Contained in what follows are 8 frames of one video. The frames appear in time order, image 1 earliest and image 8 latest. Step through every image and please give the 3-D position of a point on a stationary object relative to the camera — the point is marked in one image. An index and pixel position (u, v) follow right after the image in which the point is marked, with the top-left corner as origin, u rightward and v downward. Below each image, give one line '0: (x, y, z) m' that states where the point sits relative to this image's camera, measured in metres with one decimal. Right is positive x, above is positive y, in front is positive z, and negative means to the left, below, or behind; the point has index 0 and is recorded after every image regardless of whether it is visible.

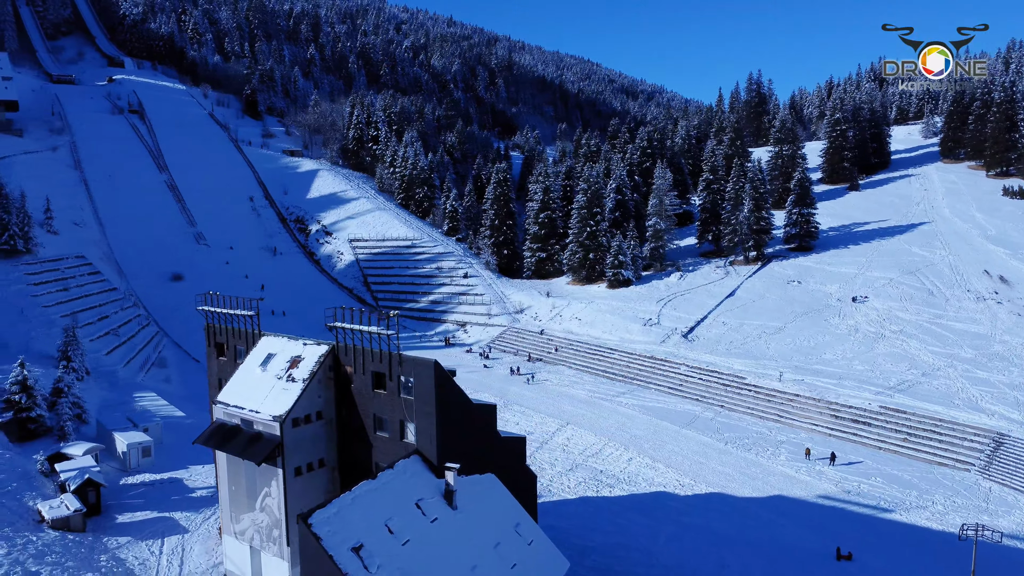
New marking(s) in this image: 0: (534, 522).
0: (+0.4, -4.1, +13.9) m
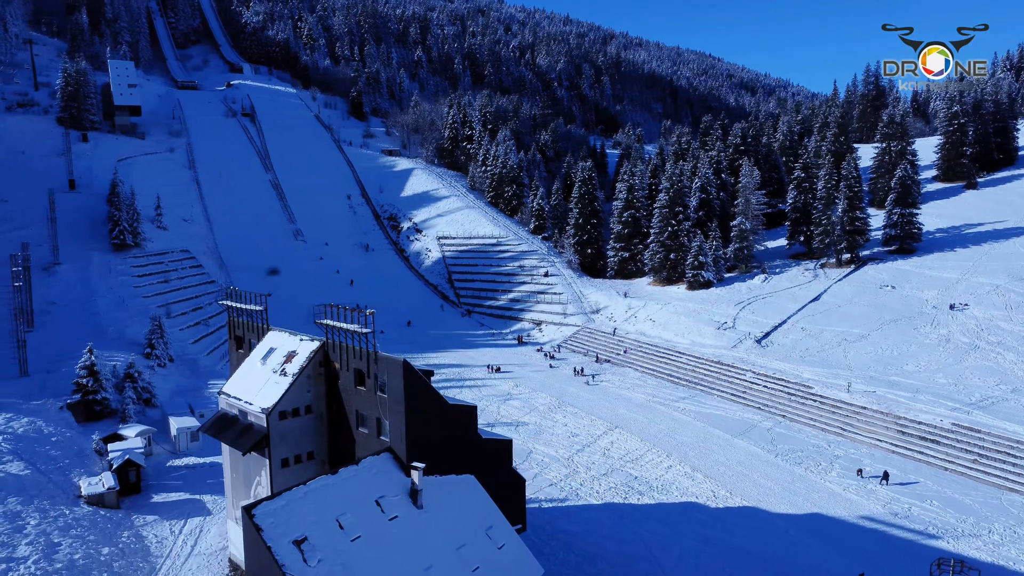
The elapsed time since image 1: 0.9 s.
0: (0.0, -4.1, +13.7) m
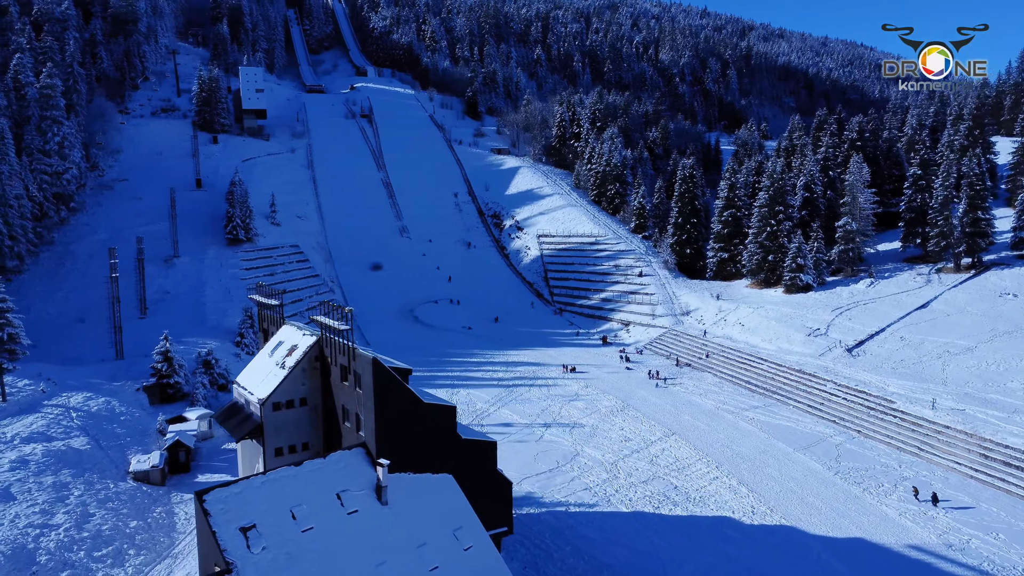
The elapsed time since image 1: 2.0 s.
0: (-0.5, -4.1, +13.6) m
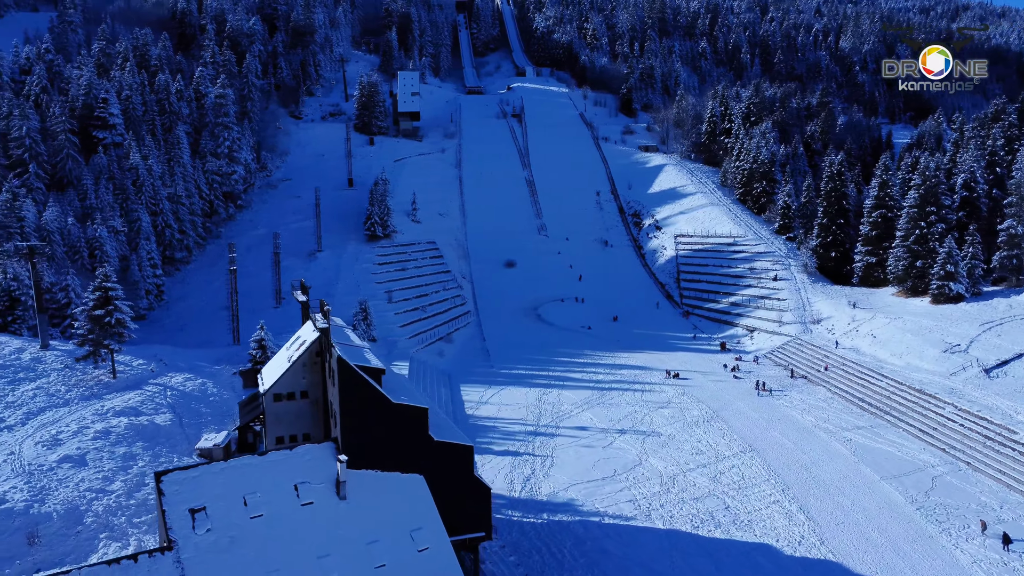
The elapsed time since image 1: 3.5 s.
0: (-1.2, -4.1, +13.7) m
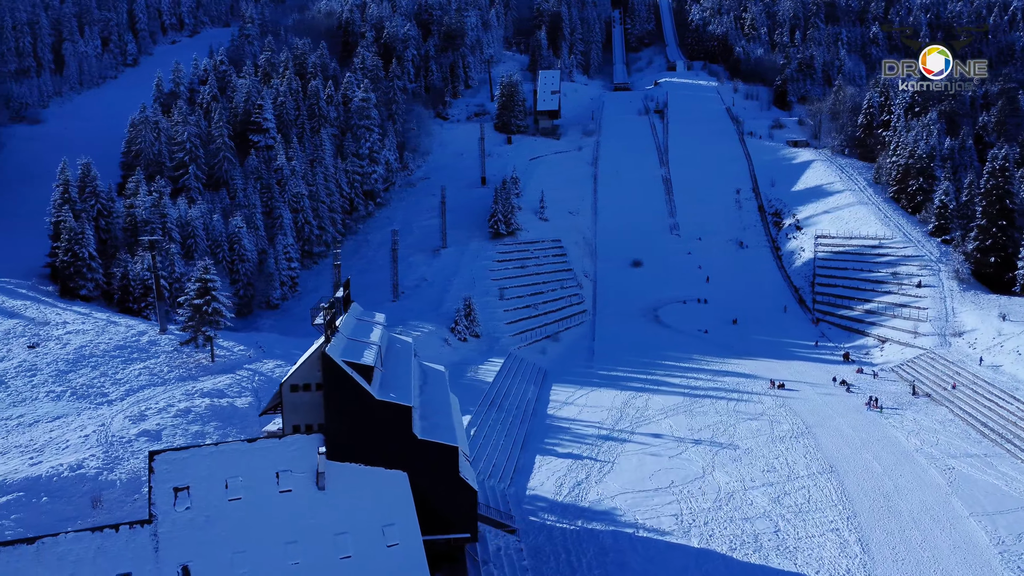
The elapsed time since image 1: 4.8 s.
0: (-1.7, -4.2, +13.8) m
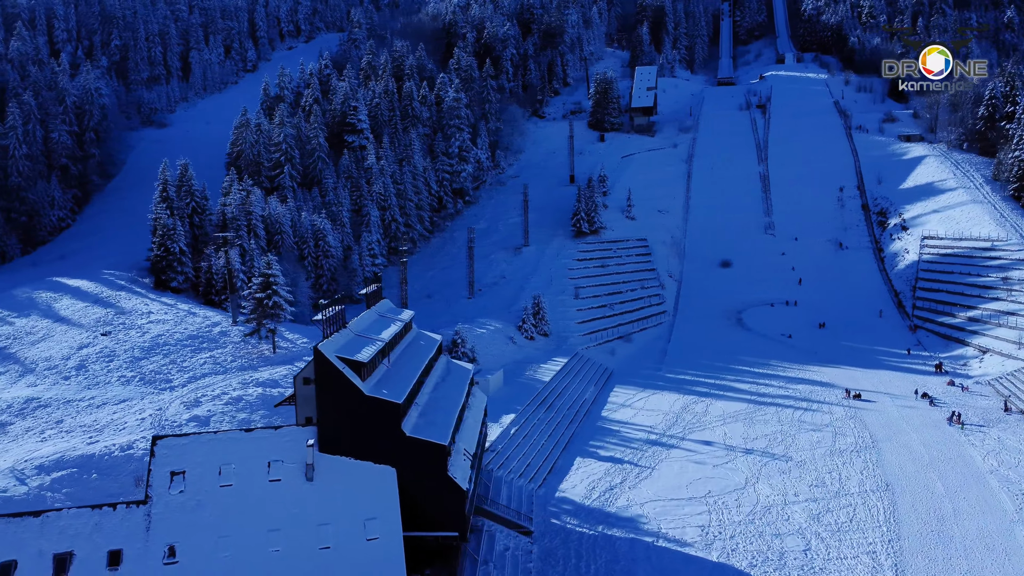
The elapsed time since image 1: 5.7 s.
0: (-2.0, -4.1, +14.0) m
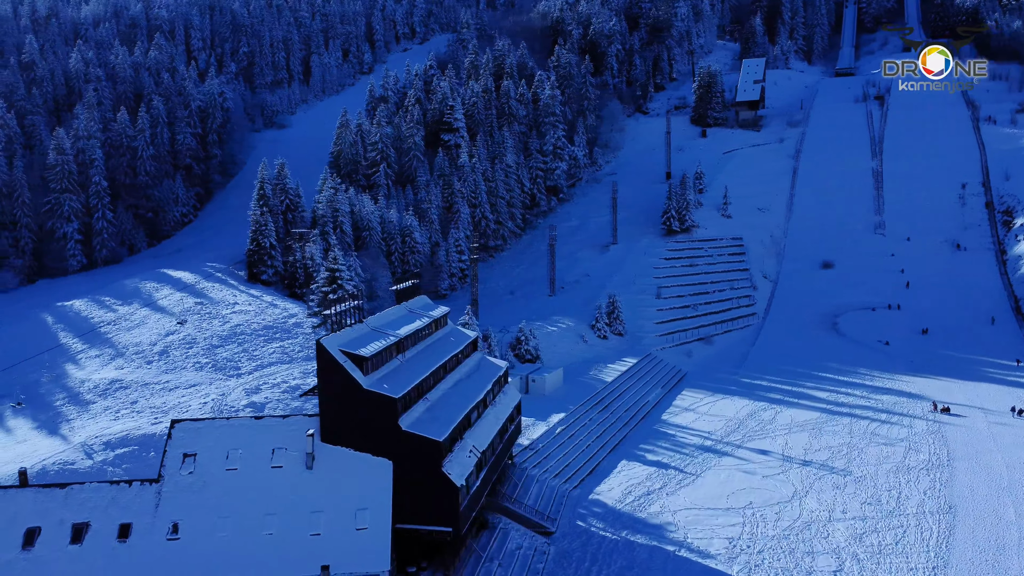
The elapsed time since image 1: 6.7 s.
0: (-2.2, -4.1, +14.3) m
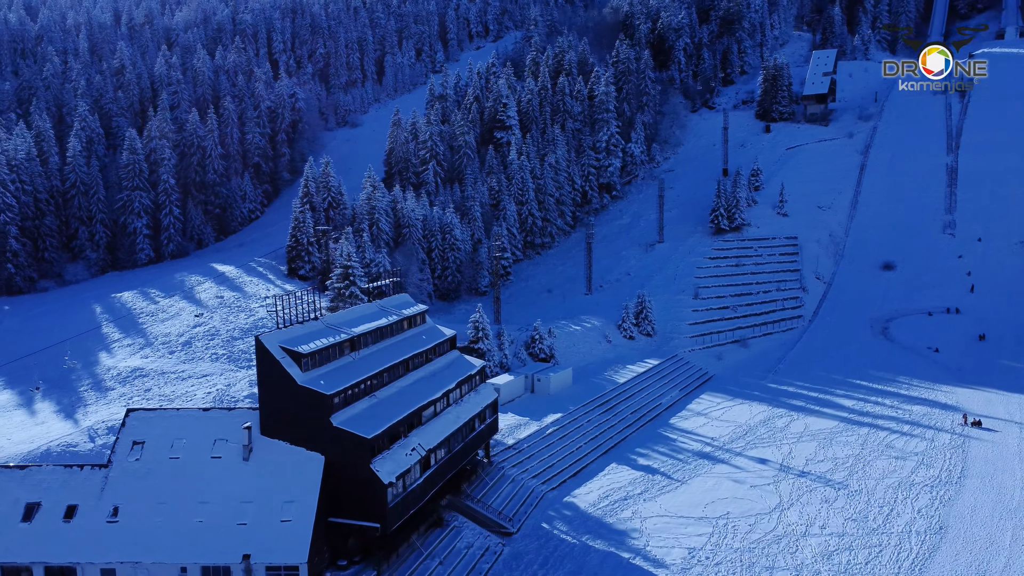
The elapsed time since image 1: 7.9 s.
0: (-3.7, -4.0, +14.7) m
